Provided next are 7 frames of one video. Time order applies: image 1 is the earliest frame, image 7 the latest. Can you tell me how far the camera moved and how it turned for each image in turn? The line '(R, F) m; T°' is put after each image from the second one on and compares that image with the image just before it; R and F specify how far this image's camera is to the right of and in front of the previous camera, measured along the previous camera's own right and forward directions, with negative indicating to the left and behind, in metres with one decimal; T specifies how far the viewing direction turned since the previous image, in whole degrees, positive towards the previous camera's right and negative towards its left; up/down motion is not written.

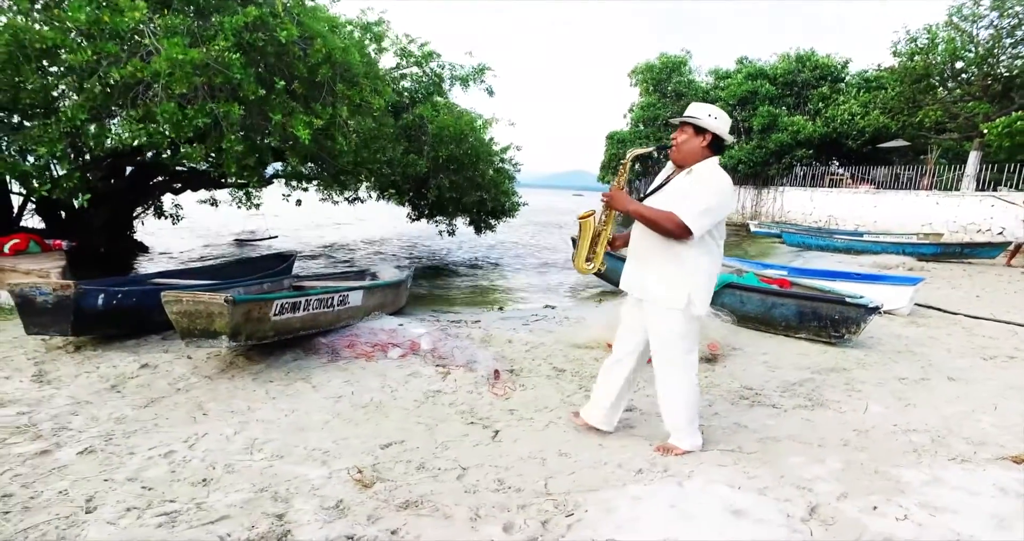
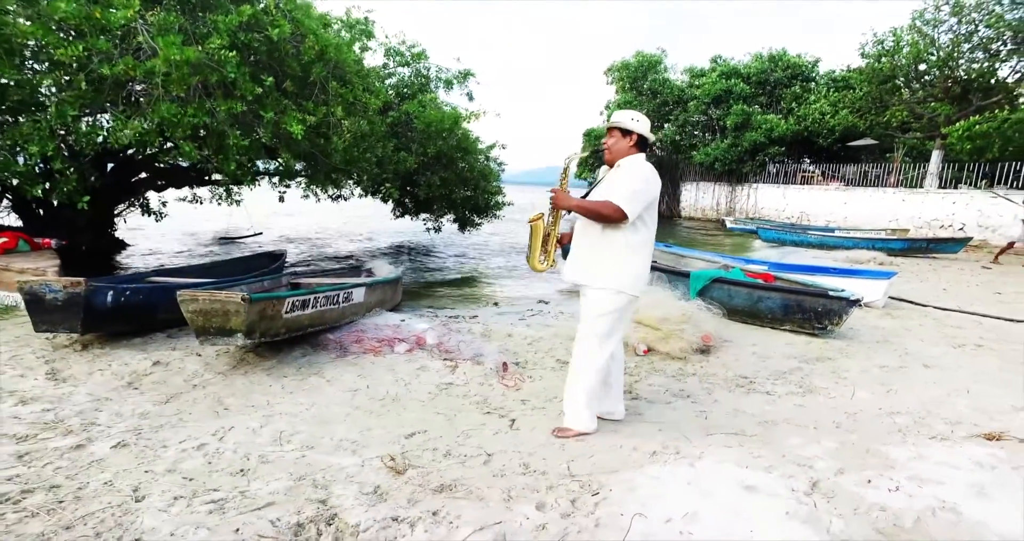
(-0.2, -0.2) m; +3°
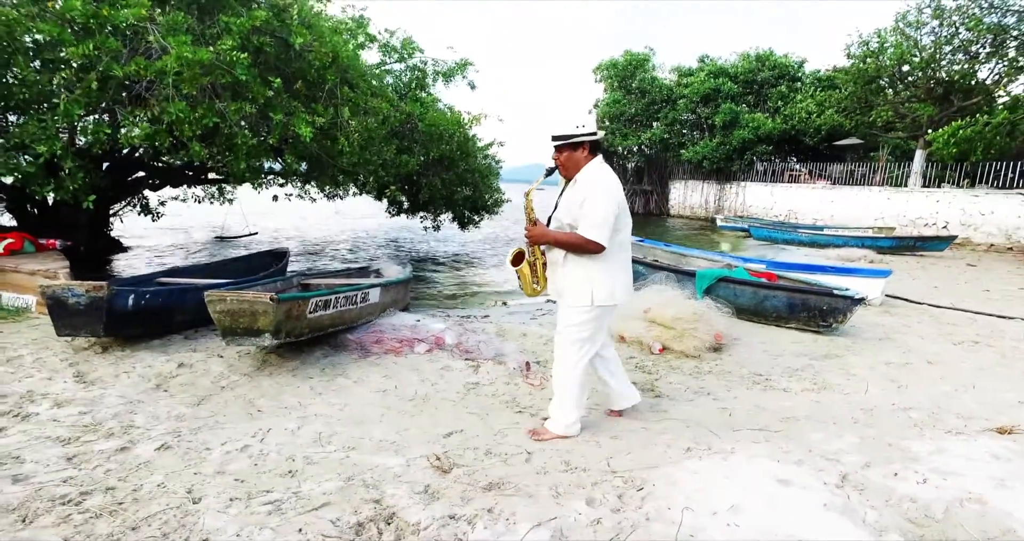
(-0.3, -0.1) m; +2°
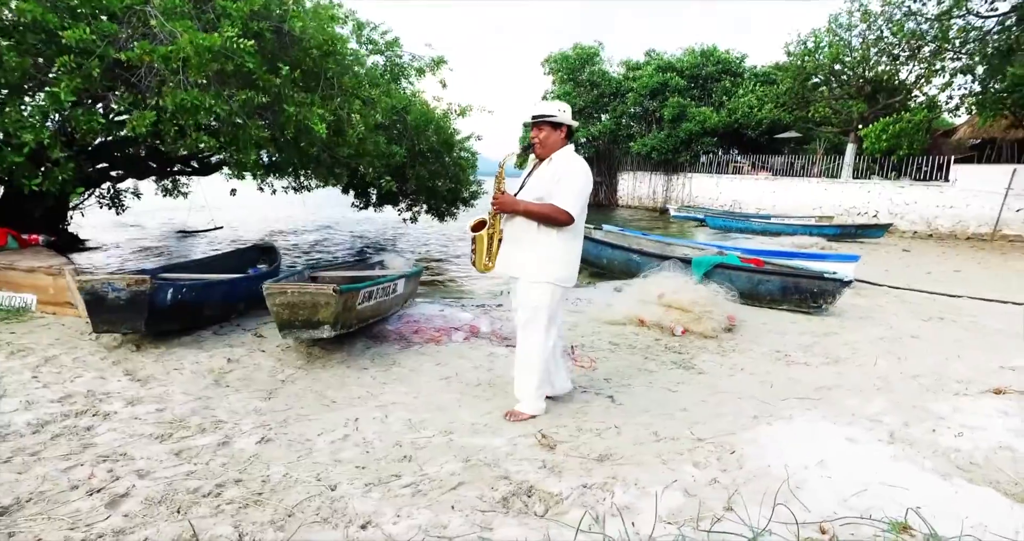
(-0.8, -0.1) m; +6°
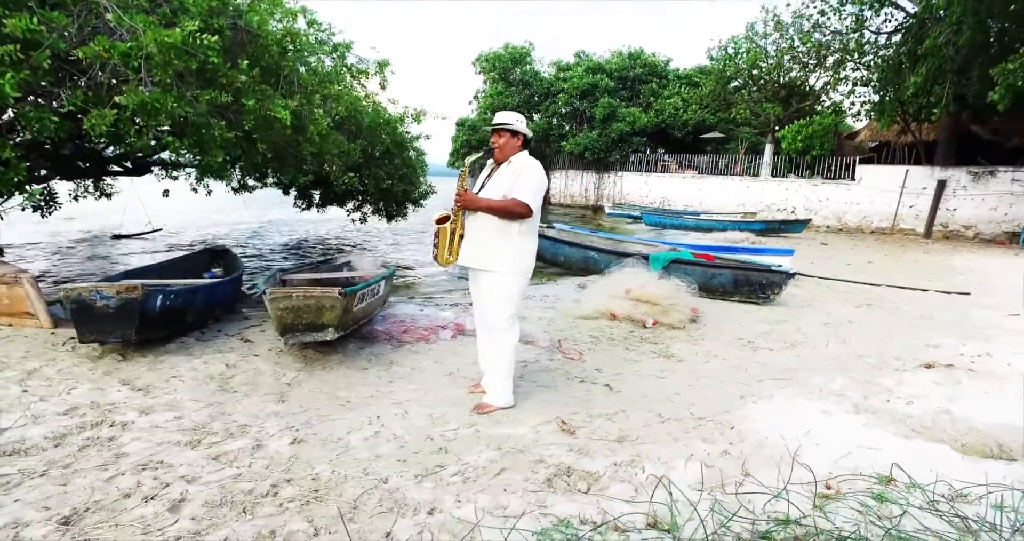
(-0.5, -0.2) m; +7°
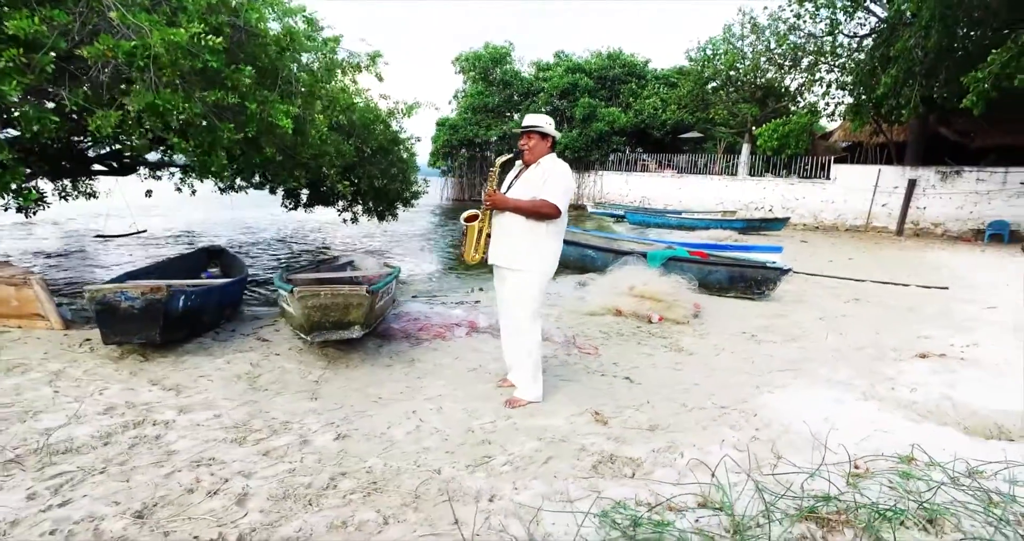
(-0.4, -0.1) m; +2°
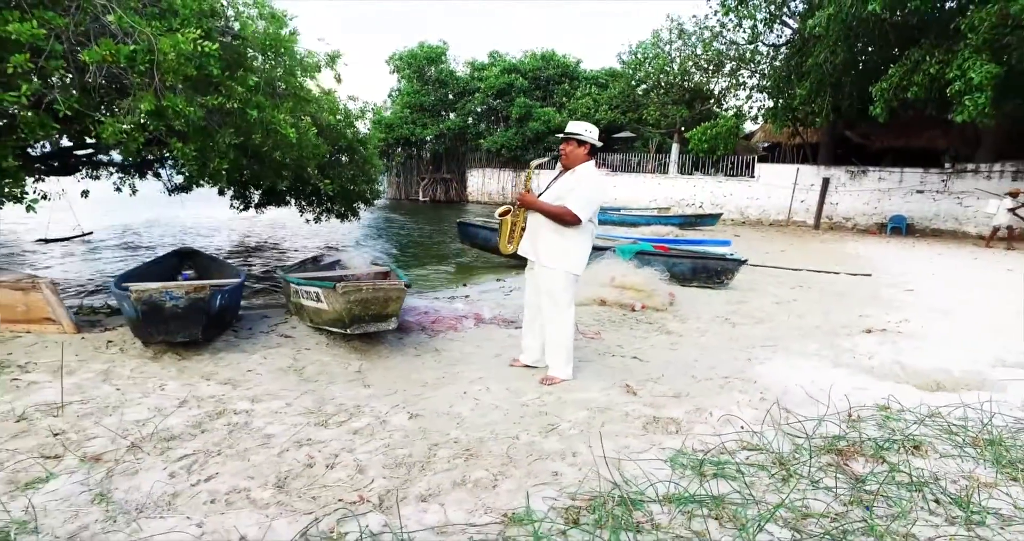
(-0.8, -0.4) m; +7°
